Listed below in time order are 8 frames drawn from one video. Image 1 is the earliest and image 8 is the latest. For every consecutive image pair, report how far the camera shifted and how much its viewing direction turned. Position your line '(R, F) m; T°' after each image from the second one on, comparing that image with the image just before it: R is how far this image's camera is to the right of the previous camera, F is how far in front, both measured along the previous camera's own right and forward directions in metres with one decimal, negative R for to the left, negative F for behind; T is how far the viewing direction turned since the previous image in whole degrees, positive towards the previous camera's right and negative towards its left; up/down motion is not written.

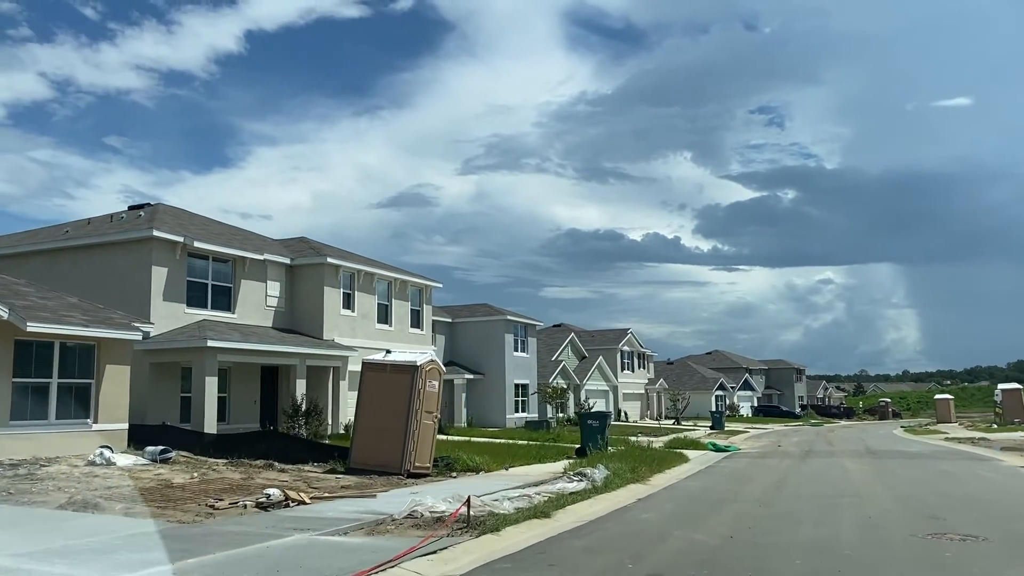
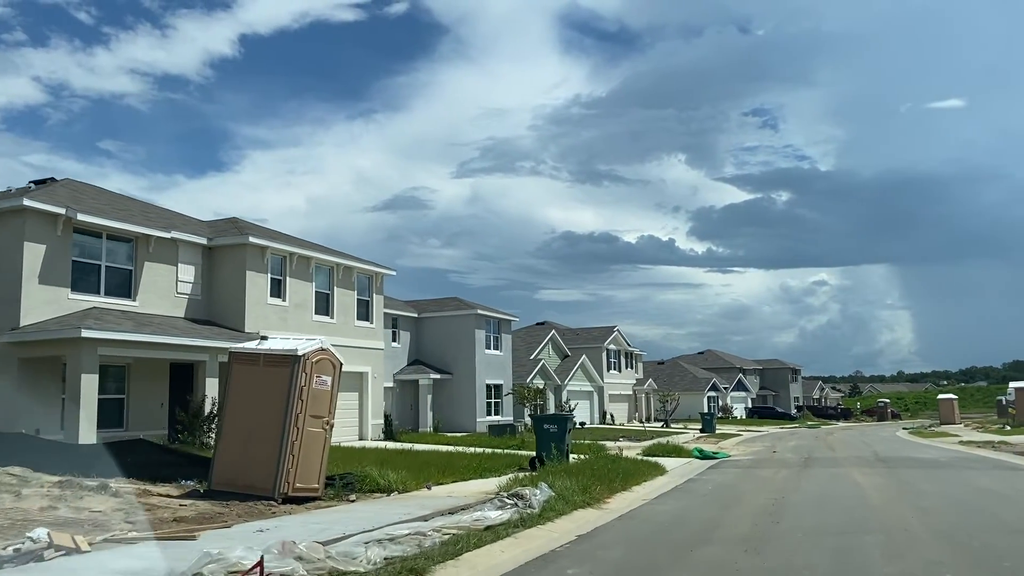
(+1.2, +3.9) m; 0°
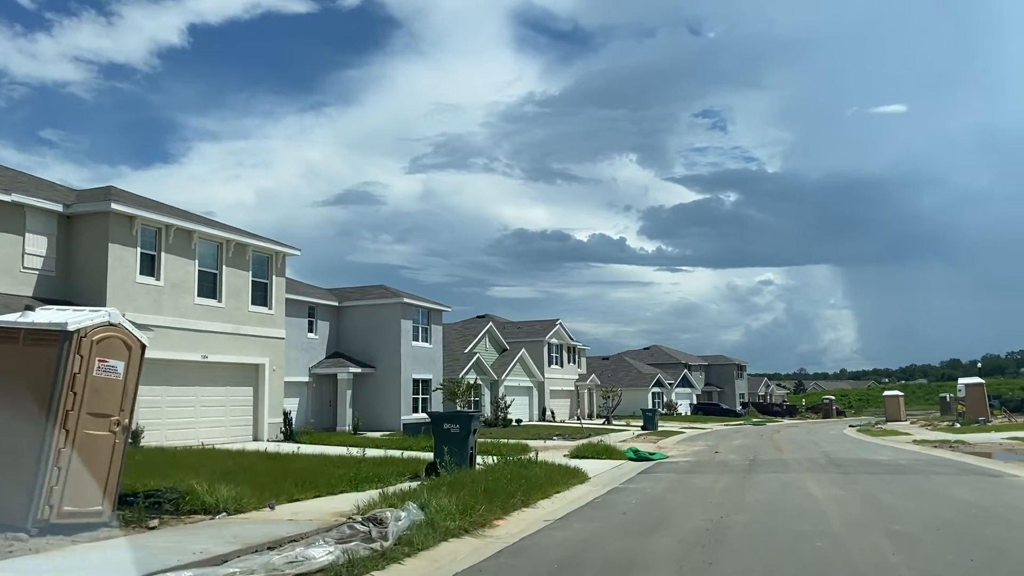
(+1.1, +3.1) m; +3°
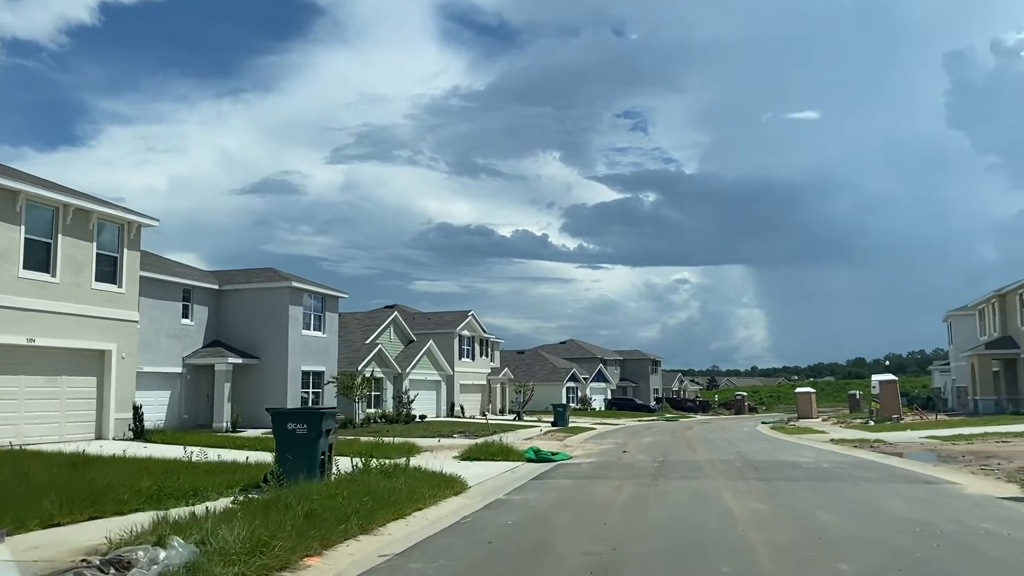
(+0.9, +2.8) m; +5°
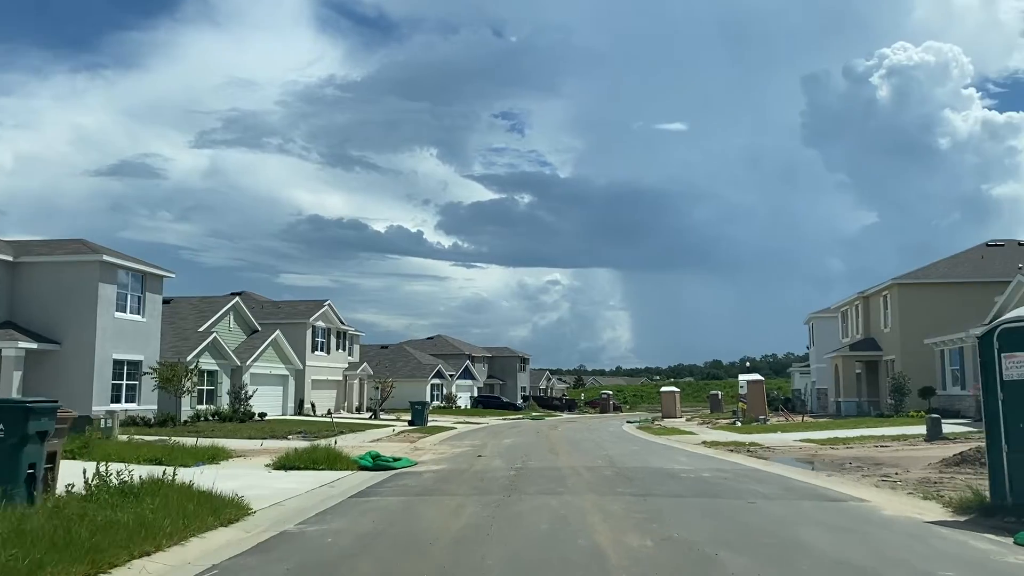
(+0.8, +3.3) m; +8°
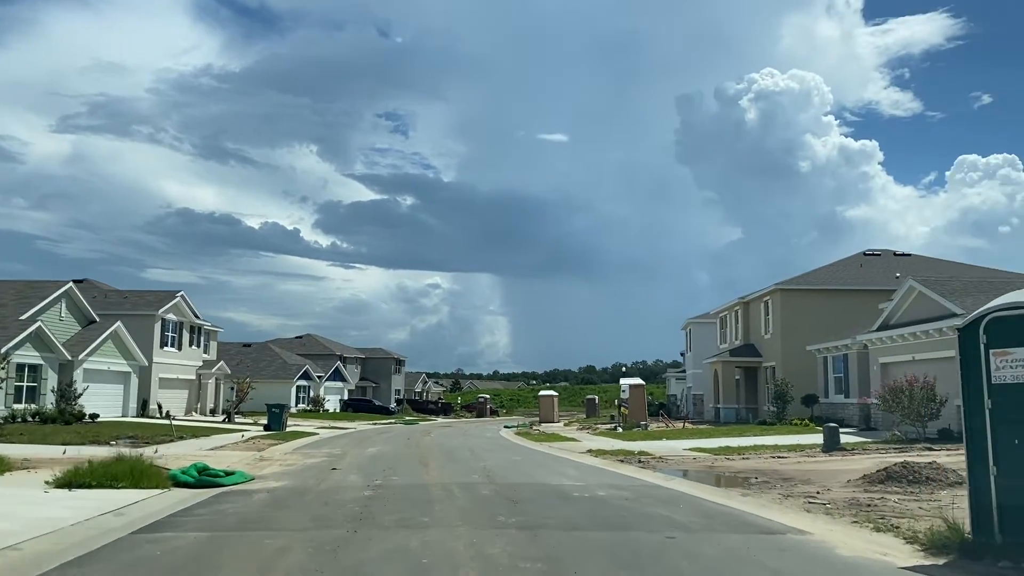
(+0.3, +2.9) m; +8°
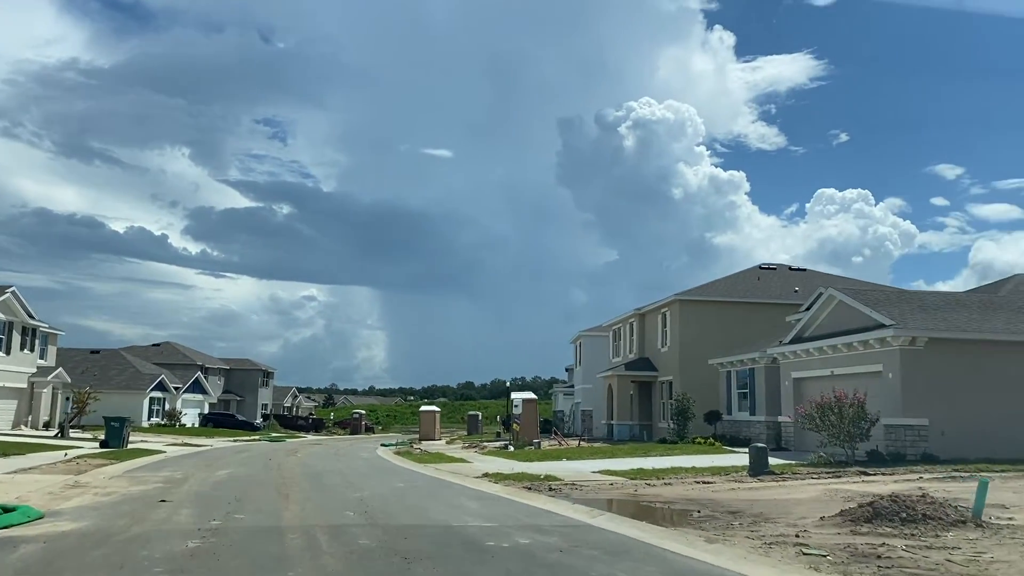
(-0.2, +3.5) m; +8°
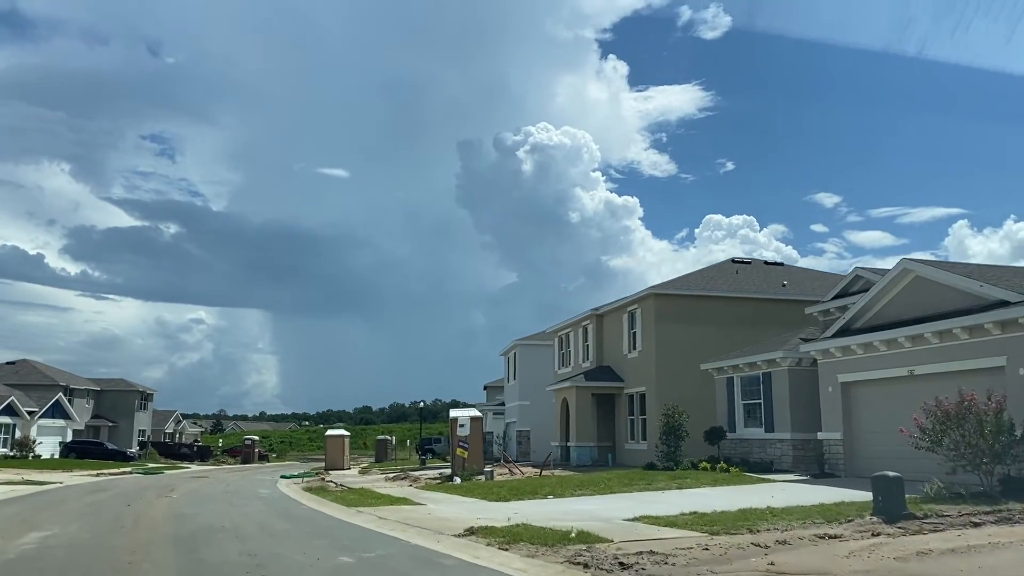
(-1.6, +7.4) m; +7°
